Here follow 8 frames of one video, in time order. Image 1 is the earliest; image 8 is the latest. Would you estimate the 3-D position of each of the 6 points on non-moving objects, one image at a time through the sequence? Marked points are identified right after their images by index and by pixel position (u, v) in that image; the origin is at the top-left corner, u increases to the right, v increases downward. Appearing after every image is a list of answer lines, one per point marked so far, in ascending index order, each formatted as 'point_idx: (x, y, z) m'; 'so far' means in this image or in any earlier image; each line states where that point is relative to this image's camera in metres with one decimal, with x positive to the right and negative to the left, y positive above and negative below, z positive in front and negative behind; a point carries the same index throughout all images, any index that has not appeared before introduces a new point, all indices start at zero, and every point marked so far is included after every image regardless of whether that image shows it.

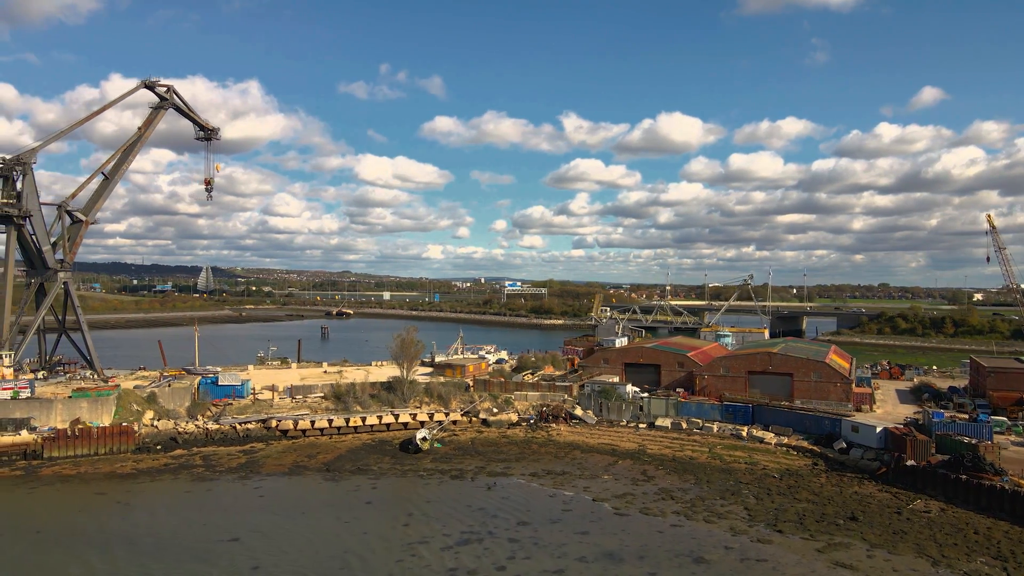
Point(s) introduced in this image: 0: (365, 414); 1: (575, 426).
0: (-2.3, -1.9, +19.2) m
1: (+1.0, -2.2, +19.3) m
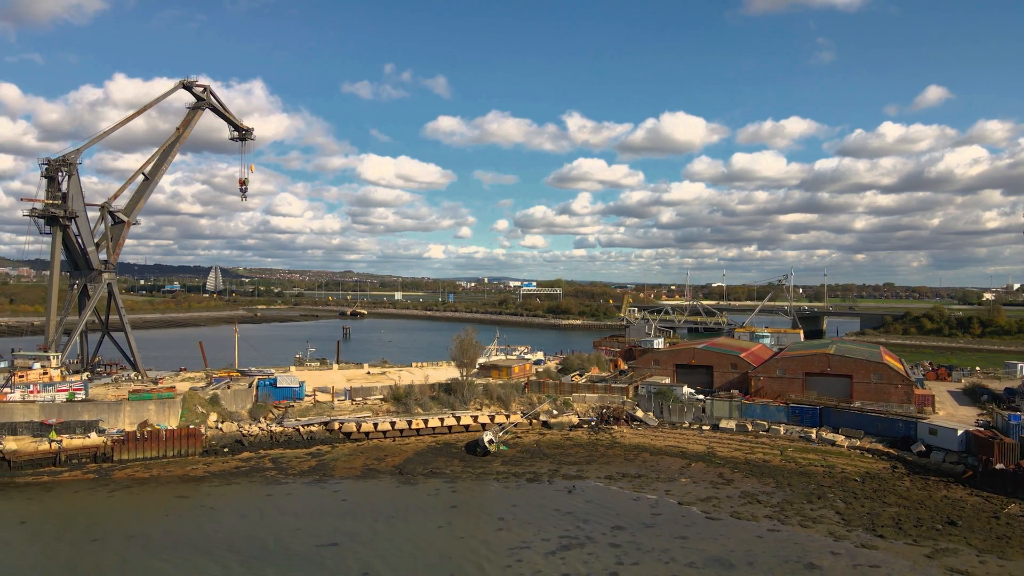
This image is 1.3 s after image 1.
0: (-1.3, -2.0, +19.1) m
1: (+1.9, -2.2, +19.2) m
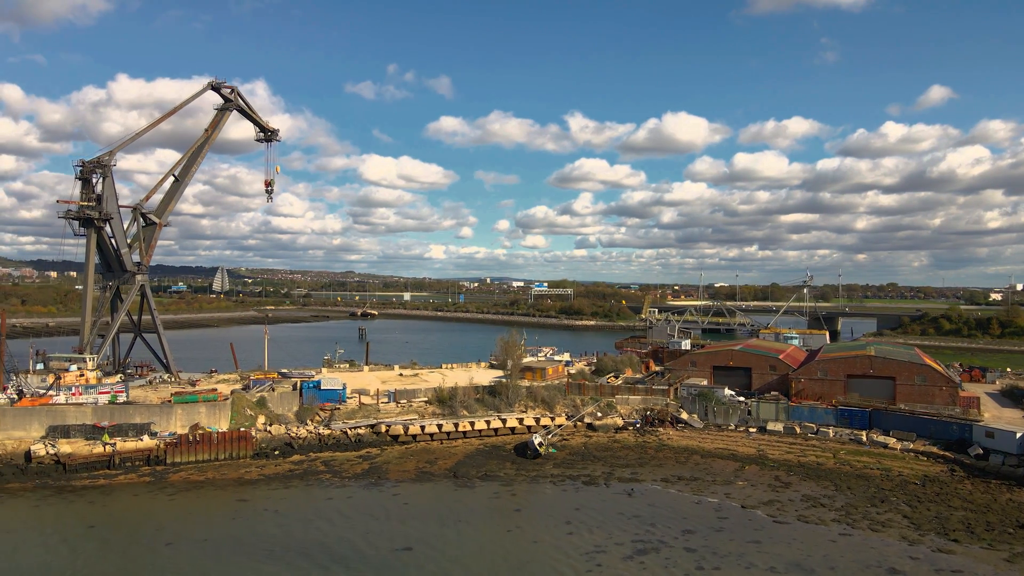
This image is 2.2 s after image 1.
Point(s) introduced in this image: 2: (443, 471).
0: (-0.6, -2.0, +19.0) m
1: (+2.7, -2.2, +19.1) m
2: (-0.9, -2.4, +16.3) m
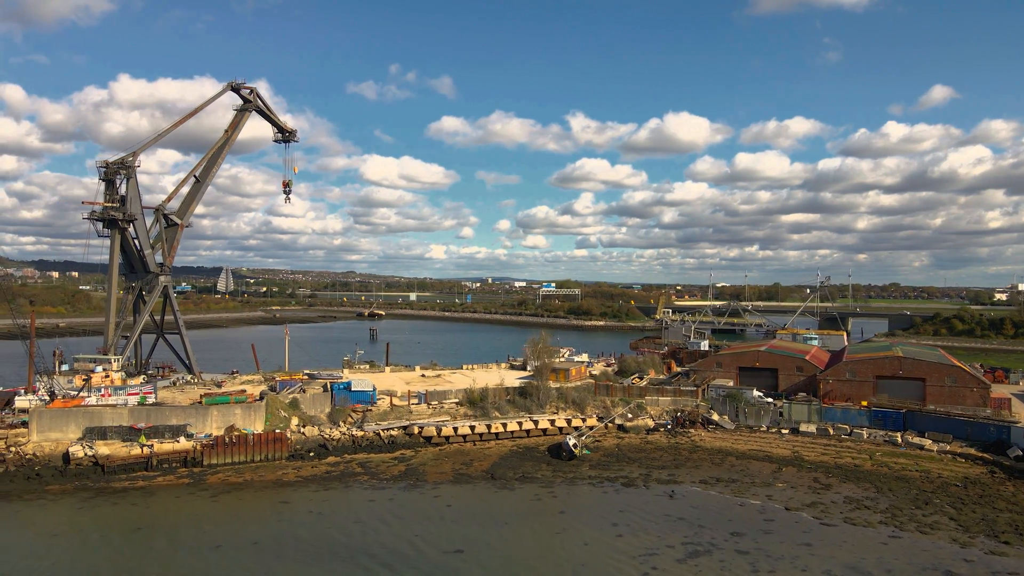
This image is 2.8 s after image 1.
0: (-0.1, -2.0, +19.0) m
1: (+3.1, -2.2, +19.1) m
2: (-0.4, -2.4, +16.3) m
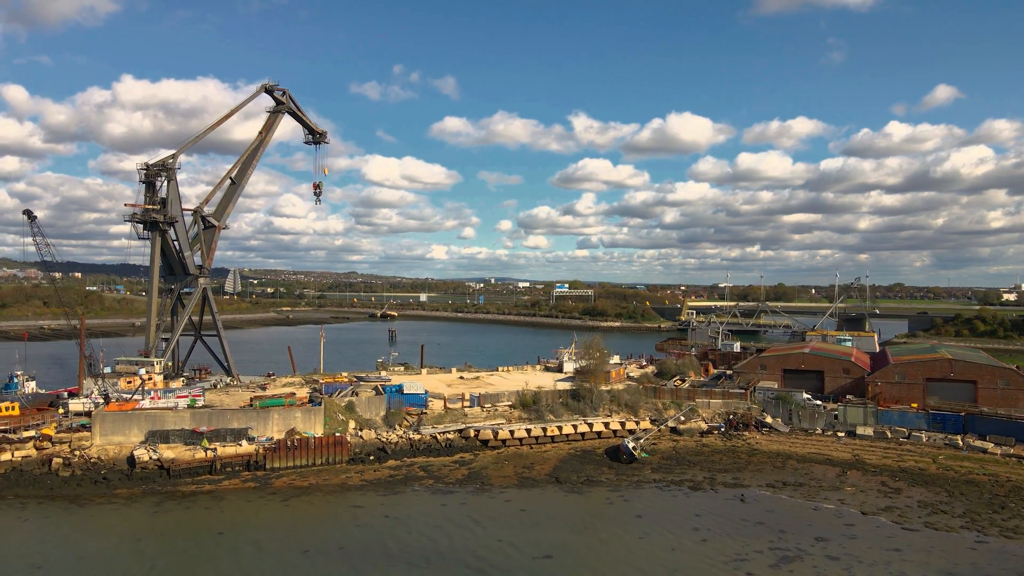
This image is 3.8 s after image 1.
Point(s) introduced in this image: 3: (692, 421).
0: (+0.7, -2.1, +19.0) m
1: (+4.0, -2.3, +19.0) m
2: (+0.4, -2.5, +16.2) m
3: (+2.9, -2.1, +19.8) m
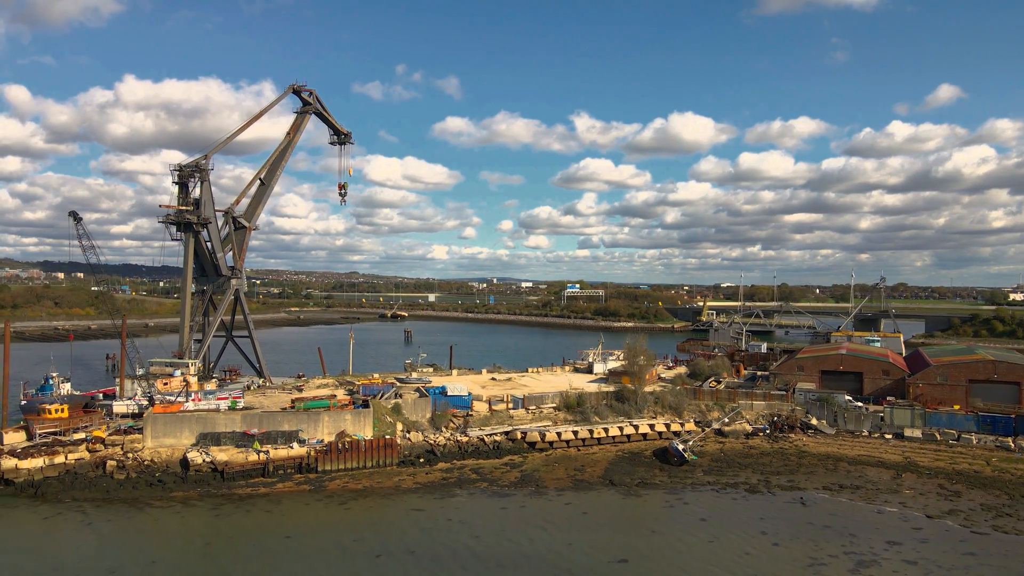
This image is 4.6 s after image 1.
0: (+1.4, -2.1, +18.9) m
1: (+4.7, -2.3, +19.0) m
2: (+1.1, -2.5, +16.1) m
3: (+3.6, -2.2, +19.7) m
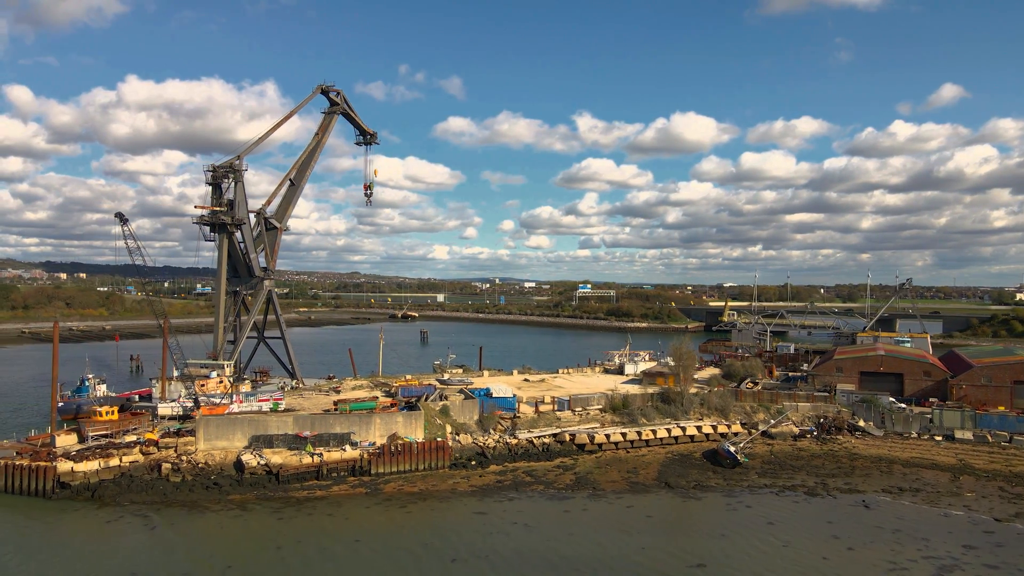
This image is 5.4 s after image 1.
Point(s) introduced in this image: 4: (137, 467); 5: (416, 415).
0: (+2.1, -2.1, +18.8) m
1: (+5.4, -2.3, +18.8) m
2: (+1.8, -2.5, +16.0) m
3: (+4.3, -2.2, +19.6) m
4: (-4.6, -2.2, +15.3) m
5: (-1.4, -1.8, +17.3) m
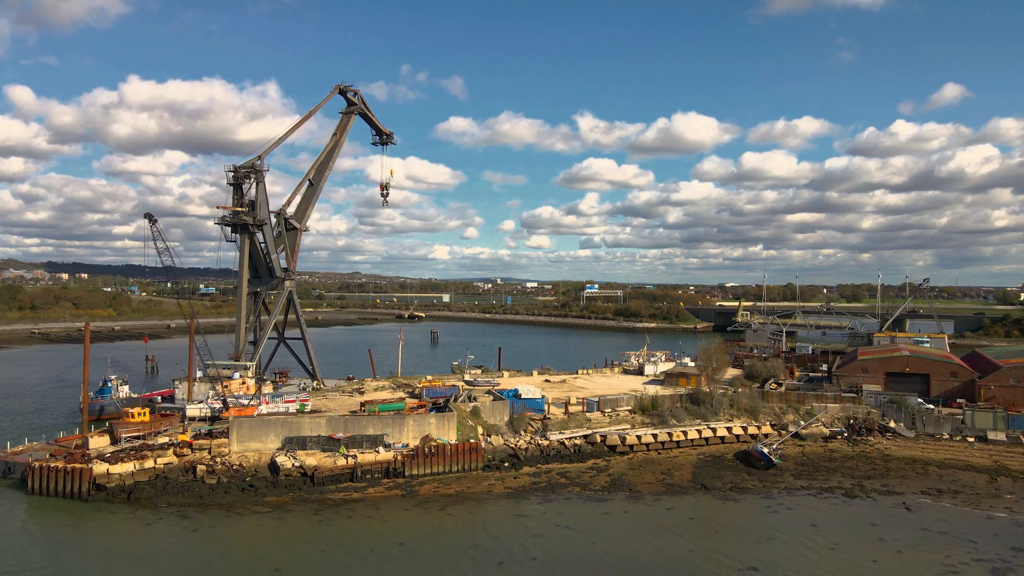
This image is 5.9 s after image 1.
0: (+2.6, -2.1, +18.7) m
1: (+5.8, -2.3, +18.7) m
2: (+2.3, -2.5, +15.9) m
3: (+4.8, -2.2, +19.5) m
4: (-4.2, -2.2, +15.2) m
5: (-0.9, -1.8, +17.2) m
